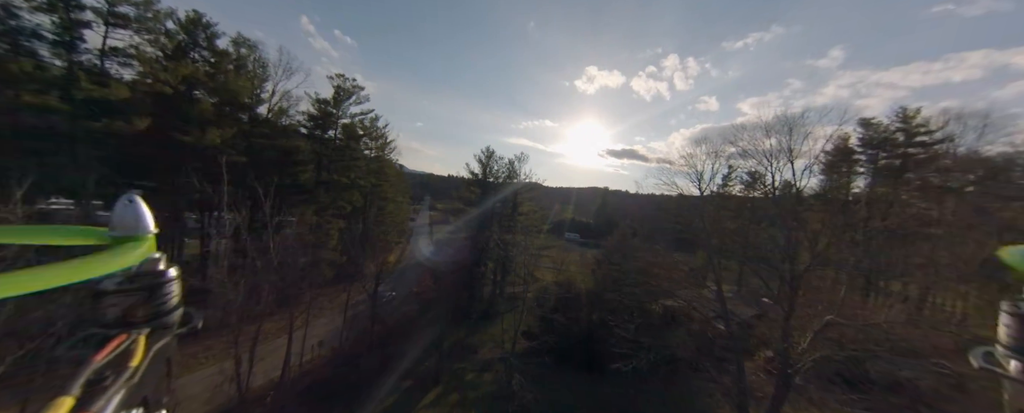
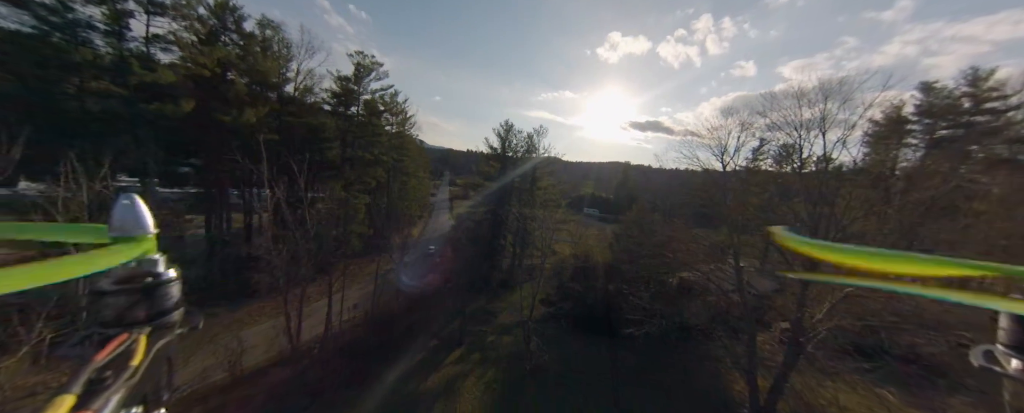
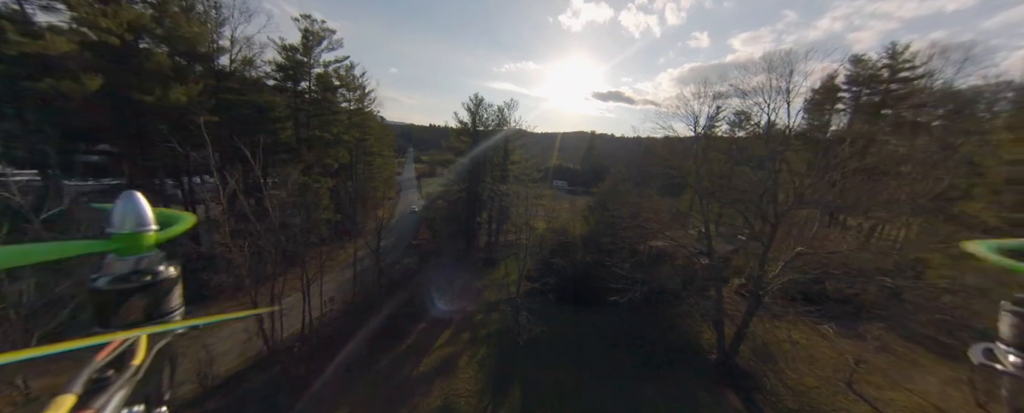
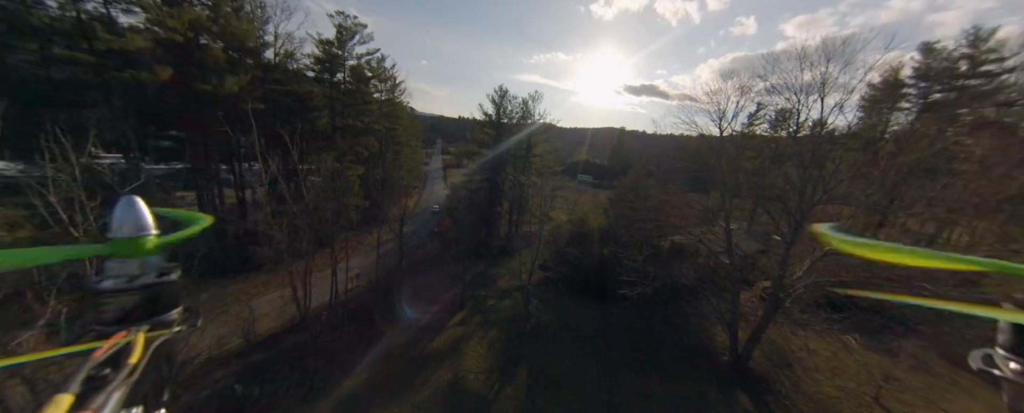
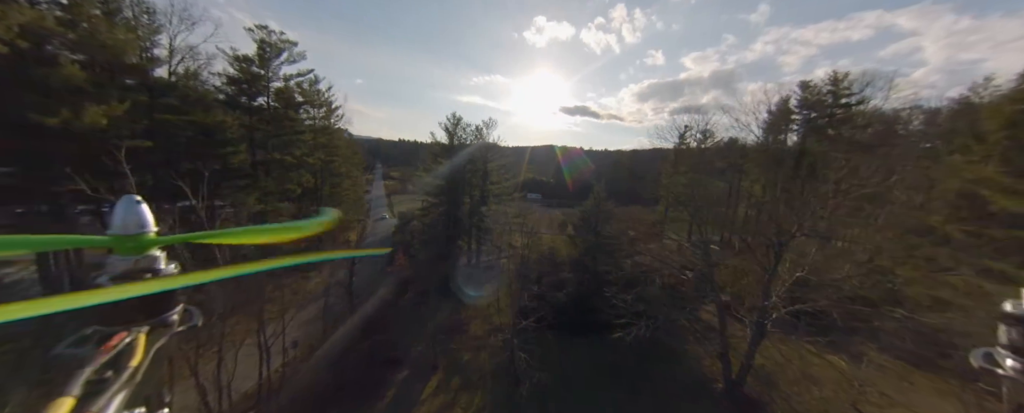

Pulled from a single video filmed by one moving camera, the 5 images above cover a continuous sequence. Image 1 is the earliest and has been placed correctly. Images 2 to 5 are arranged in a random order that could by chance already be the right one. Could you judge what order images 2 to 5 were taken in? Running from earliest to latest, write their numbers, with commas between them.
2, 4, 3, 5
